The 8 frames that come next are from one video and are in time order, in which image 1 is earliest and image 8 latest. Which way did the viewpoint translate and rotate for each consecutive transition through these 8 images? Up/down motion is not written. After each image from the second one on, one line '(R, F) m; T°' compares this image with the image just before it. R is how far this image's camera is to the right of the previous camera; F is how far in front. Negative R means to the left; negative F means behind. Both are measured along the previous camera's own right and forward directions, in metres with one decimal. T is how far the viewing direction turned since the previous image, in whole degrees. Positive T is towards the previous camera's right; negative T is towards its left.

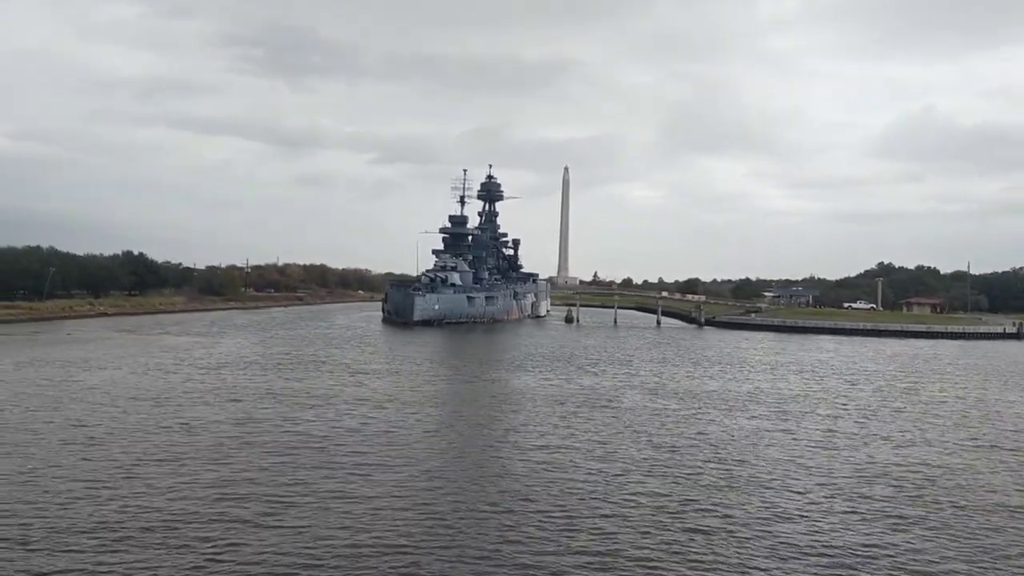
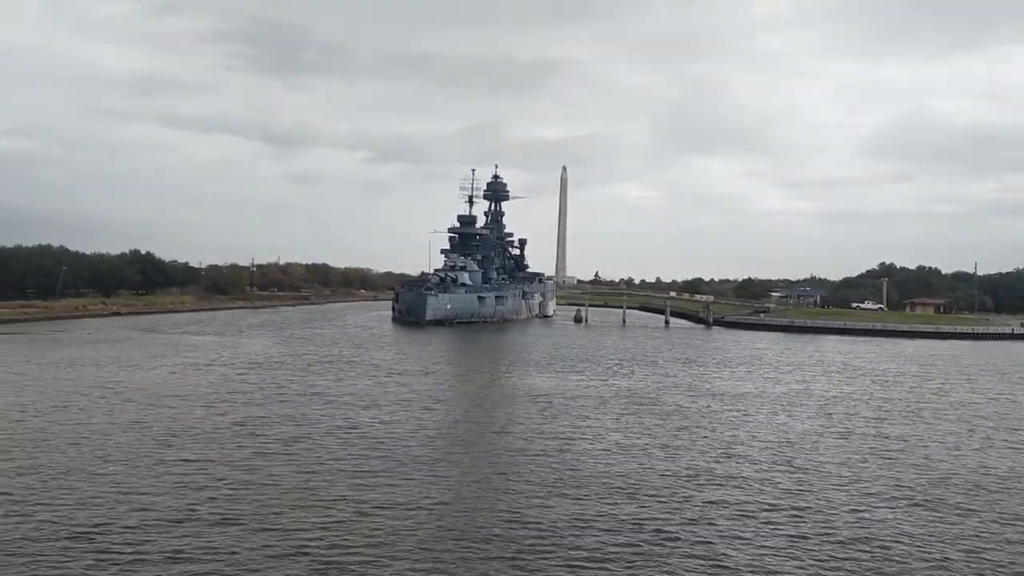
(-1.1, +0.1) m; 0°
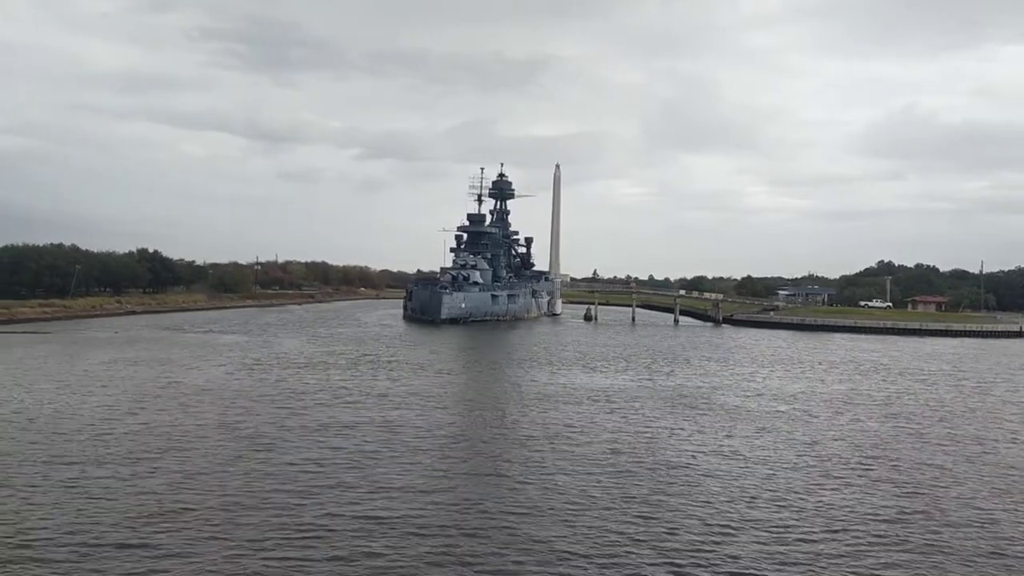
(-1.6, +0.1) m; 0°
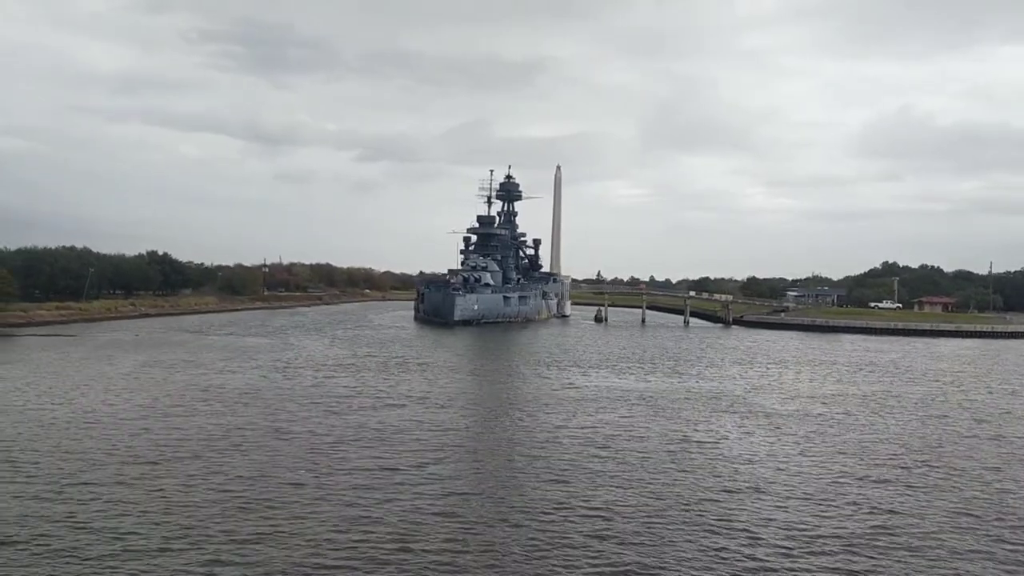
(-0.9, 0.0) m; 0°
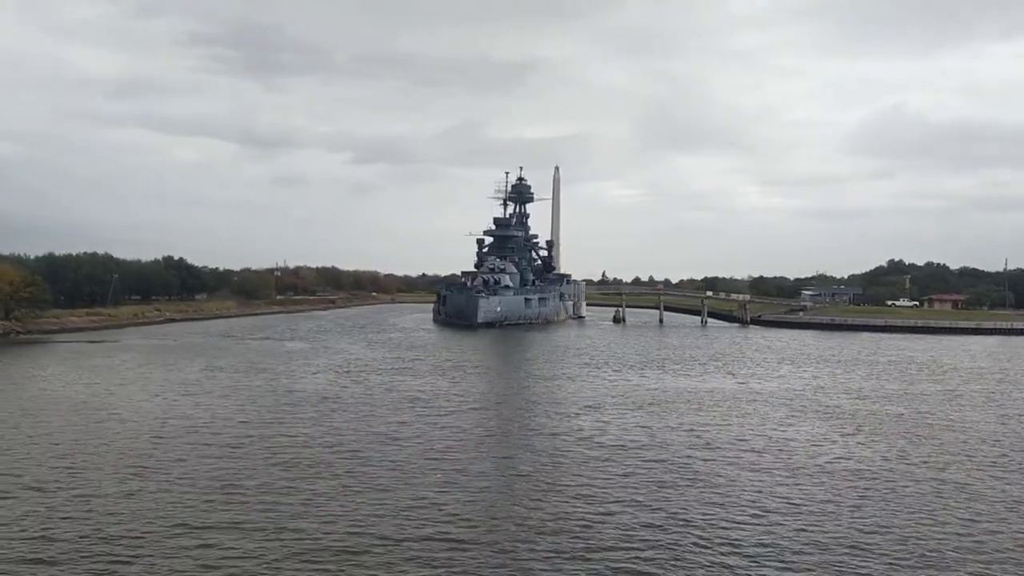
(-1.8, 0.0) m; 0°
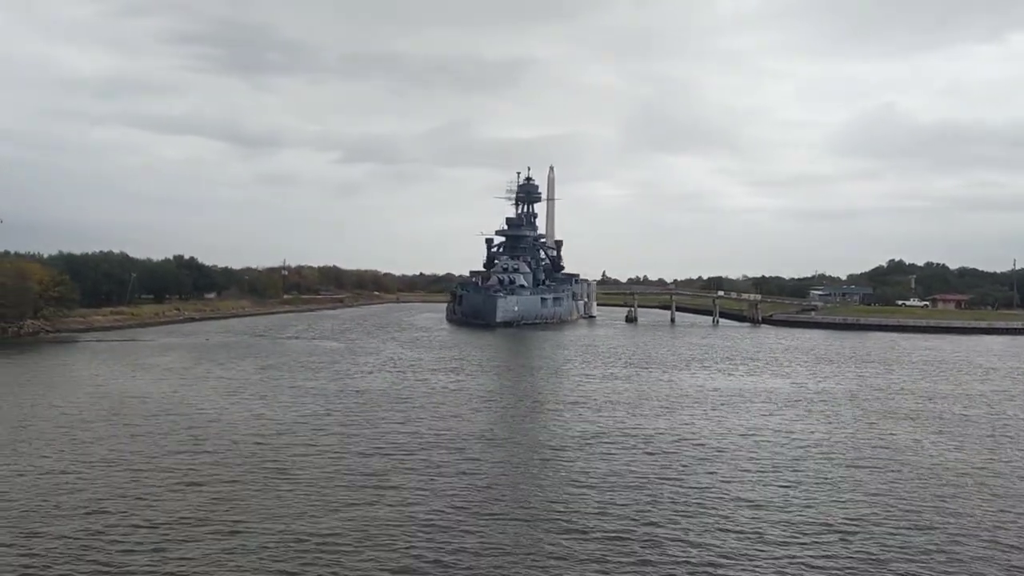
(-1.7, 0.0) m; 0°
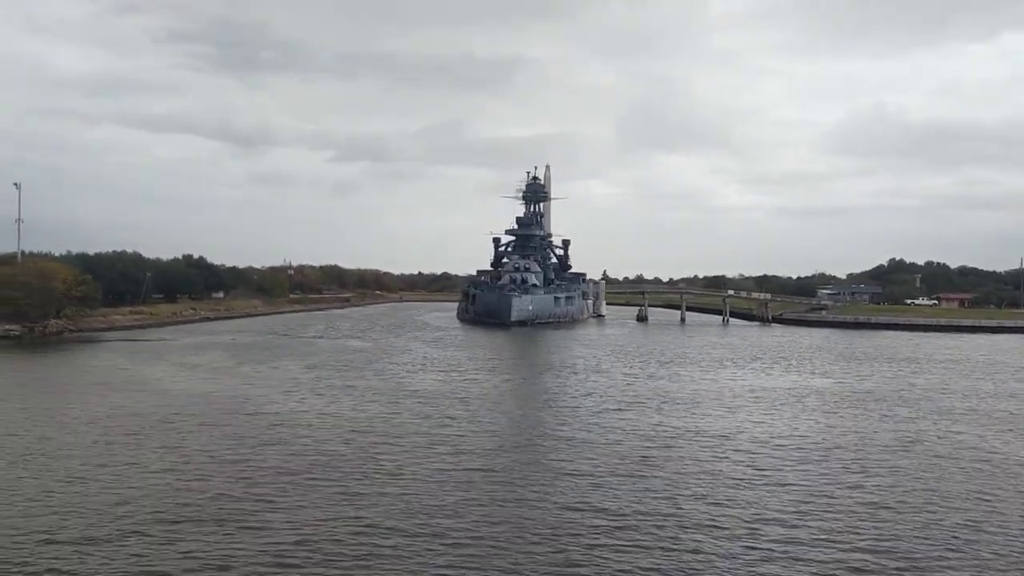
(-1.4, 0.0) m; 0°
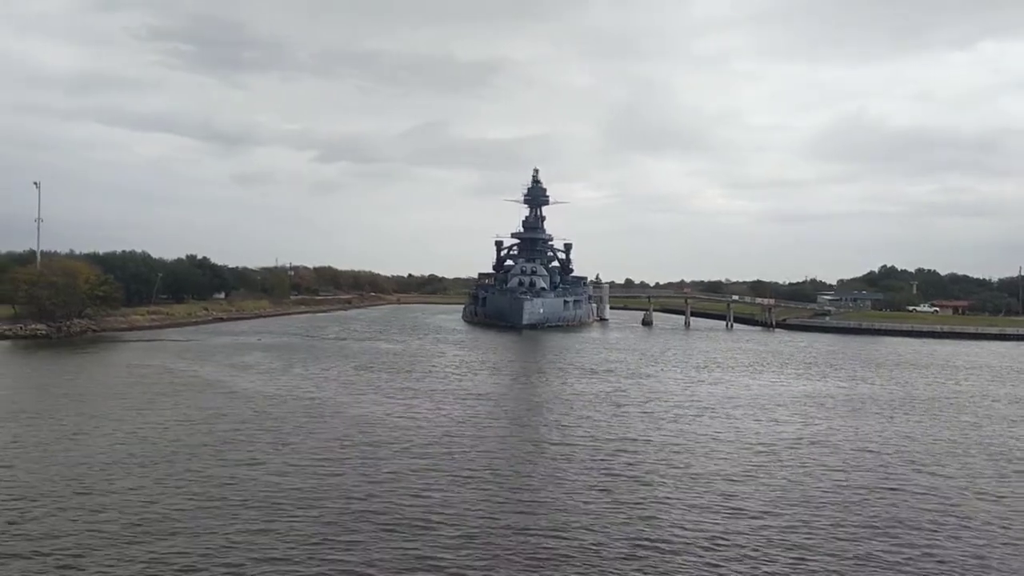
(-1.8, -0.1) m; +1°
